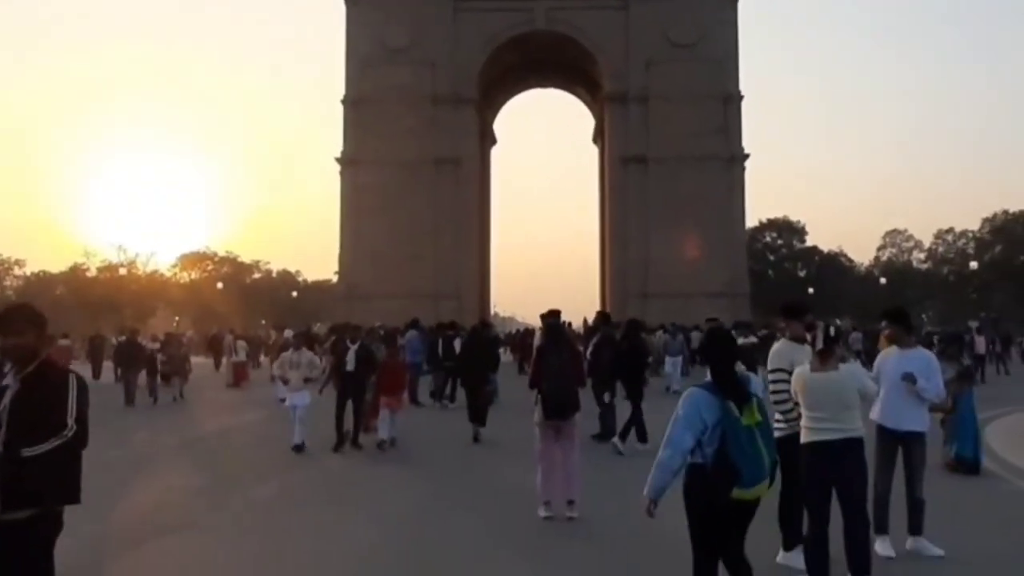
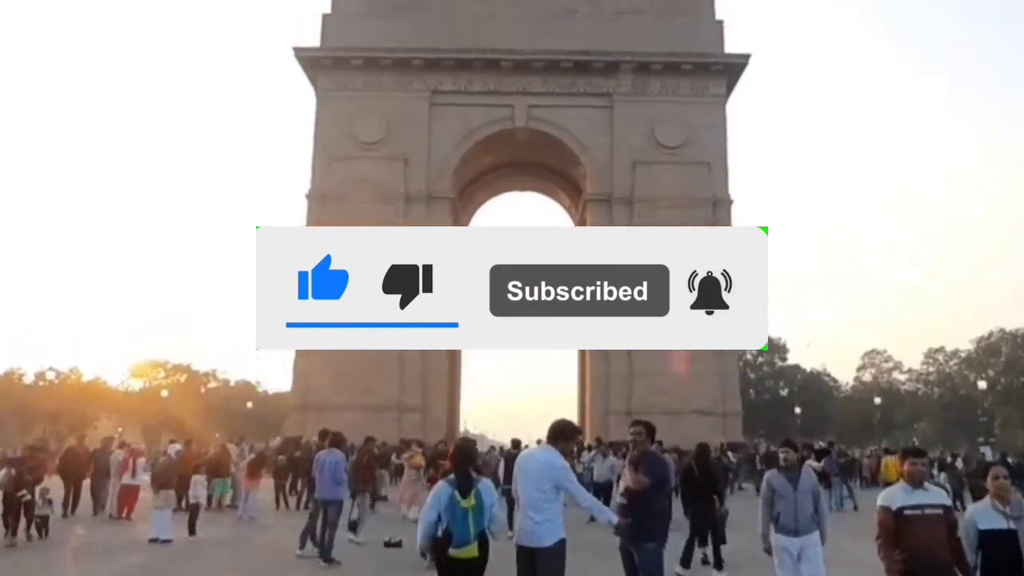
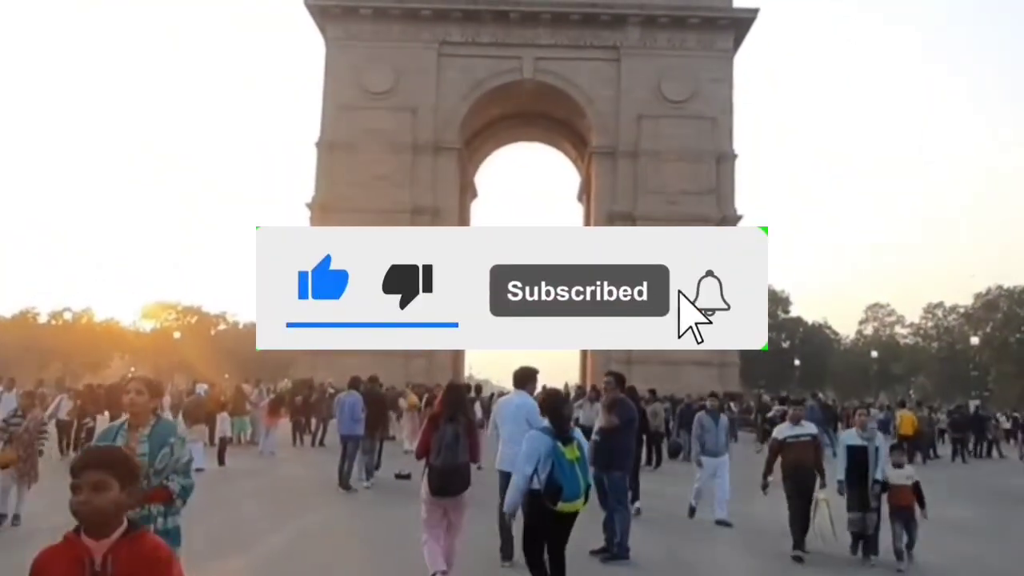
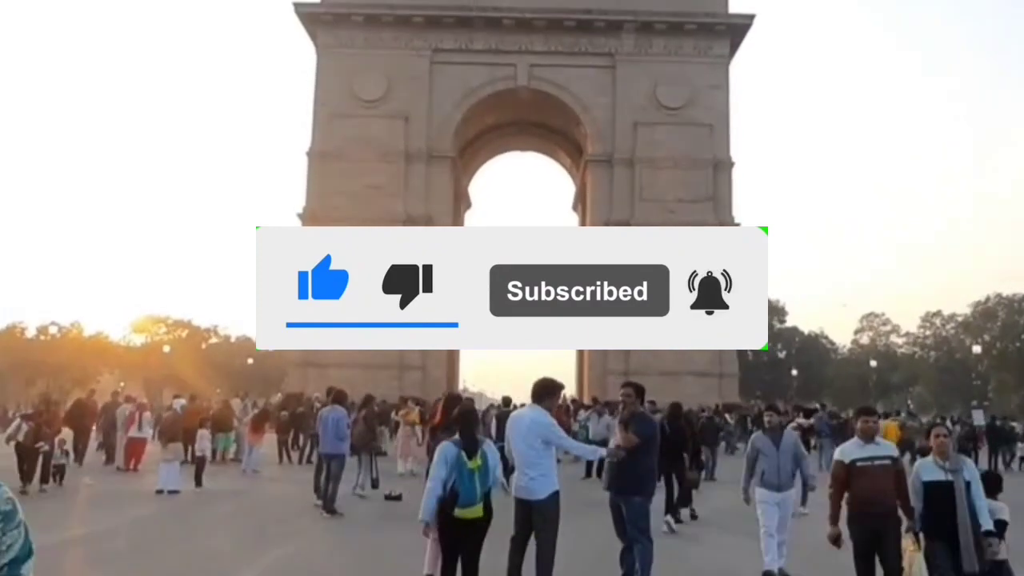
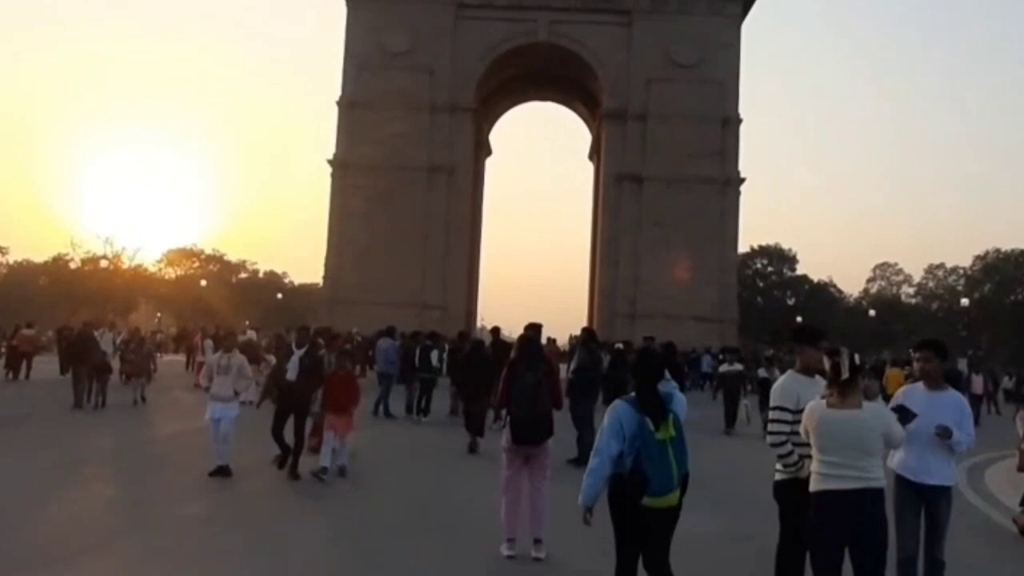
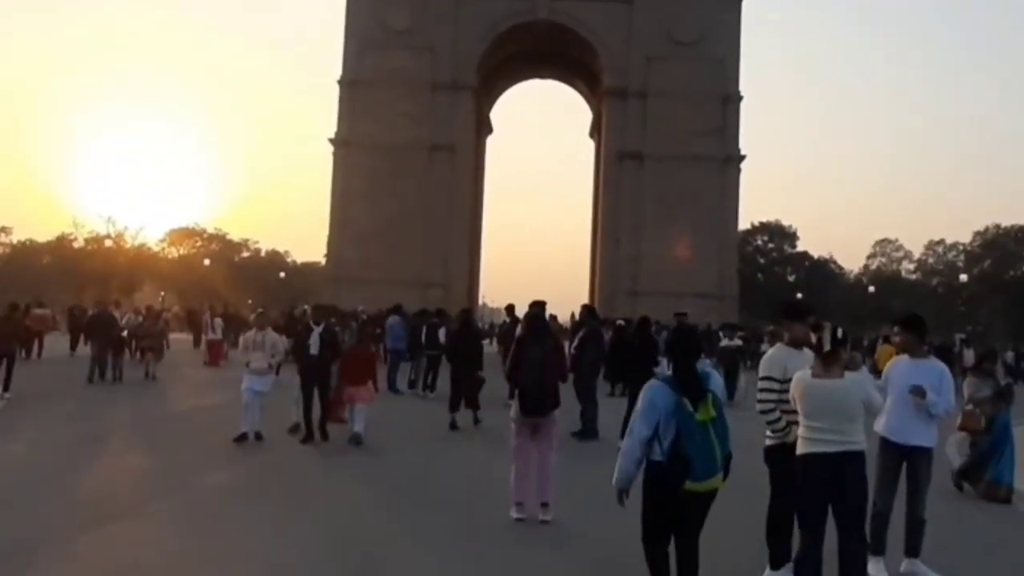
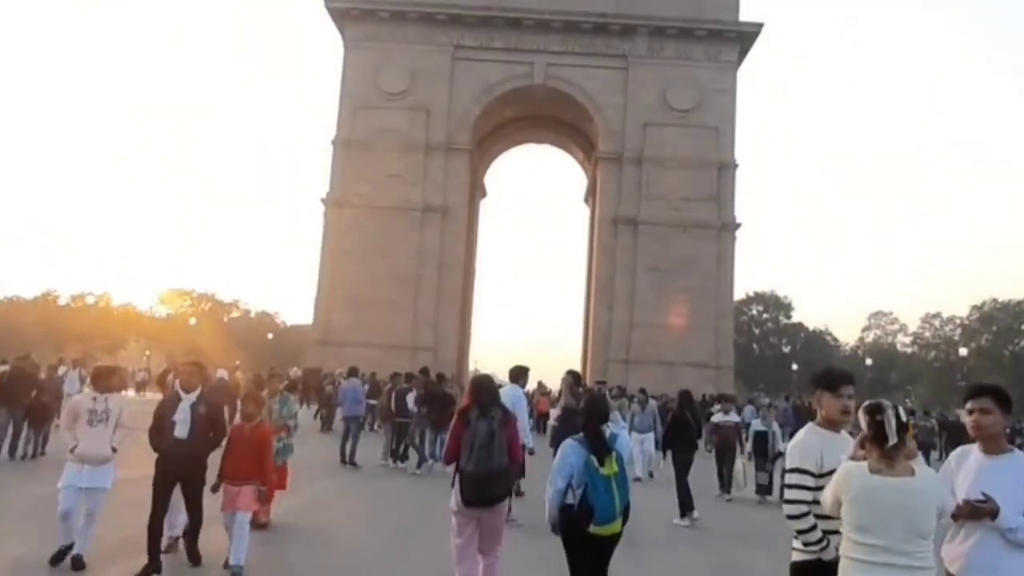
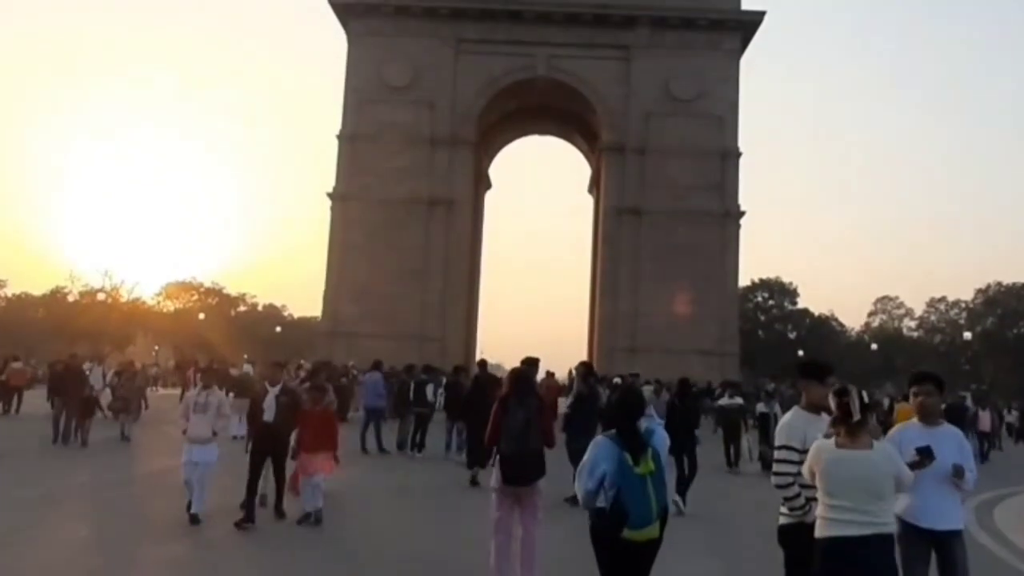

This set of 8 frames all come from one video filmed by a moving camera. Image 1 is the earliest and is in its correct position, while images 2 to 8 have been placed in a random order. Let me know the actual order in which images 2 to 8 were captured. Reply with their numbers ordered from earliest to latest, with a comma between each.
6, 5, 8, 7, 3, 4, 2
